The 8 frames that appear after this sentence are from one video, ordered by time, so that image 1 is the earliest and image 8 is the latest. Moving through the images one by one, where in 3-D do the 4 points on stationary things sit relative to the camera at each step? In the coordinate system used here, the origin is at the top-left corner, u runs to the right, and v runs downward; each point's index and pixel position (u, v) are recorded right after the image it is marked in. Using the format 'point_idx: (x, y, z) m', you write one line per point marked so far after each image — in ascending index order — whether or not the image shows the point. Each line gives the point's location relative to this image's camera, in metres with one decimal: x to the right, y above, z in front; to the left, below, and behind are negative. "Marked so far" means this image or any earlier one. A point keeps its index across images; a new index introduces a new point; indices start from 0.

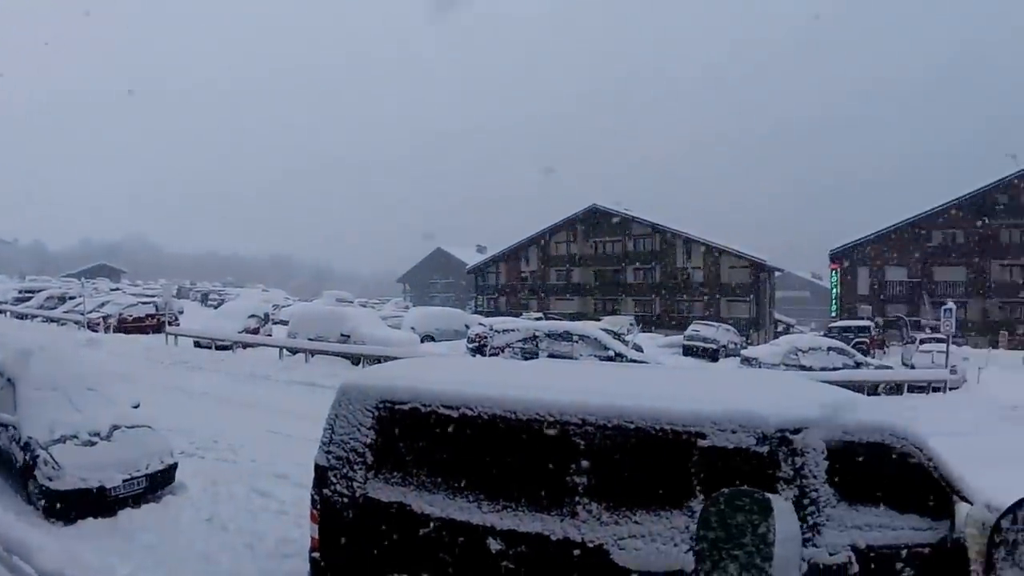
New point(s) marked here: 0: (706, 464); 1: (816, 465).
0: (+1.2, -1.0, +5.5) m
1: (+1.8, -1.0, +5.4) m
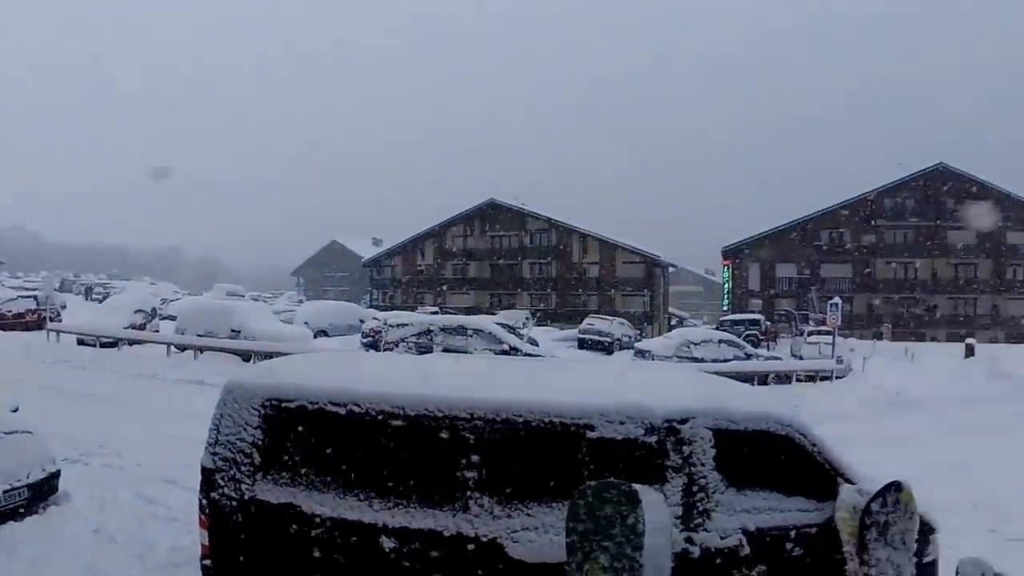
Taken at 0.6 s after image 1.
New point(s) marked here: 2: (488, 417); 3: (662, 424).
0: (+0.5, -1.0, +5.4) m
1: (+1.1, -1.0, +5.3) m
2: (-0.1, -0.8, +5.6) m
3: (+0.9, -0.8, +5.3) m
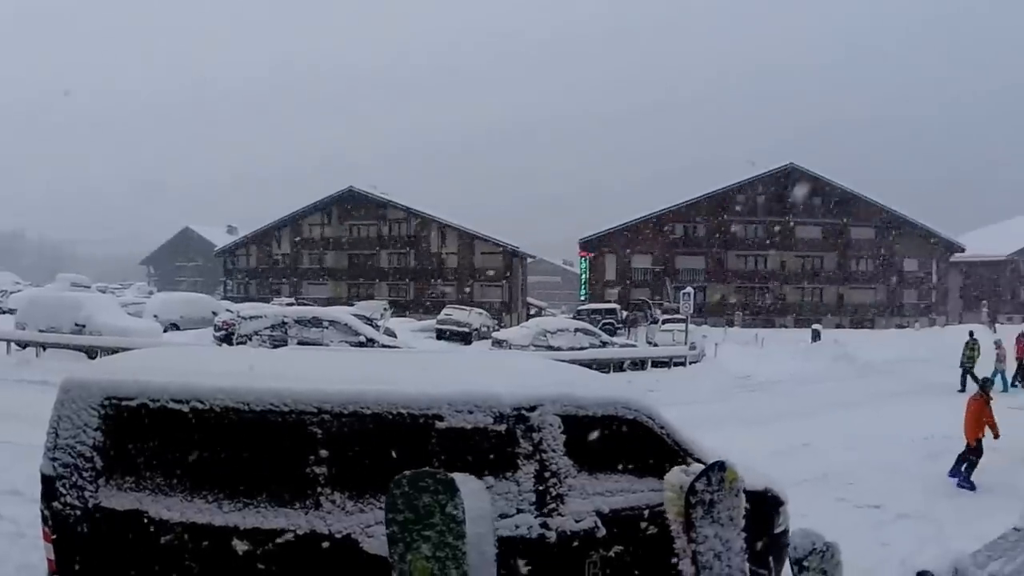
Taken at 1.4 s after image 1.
0: (-0.4, -0.9, +5.2) m
1: (+0.2, -0.9, +5.2) m
2: (-1.1, -0.7, +5.3) m
3: (0.0, -0.7, +5.2) m
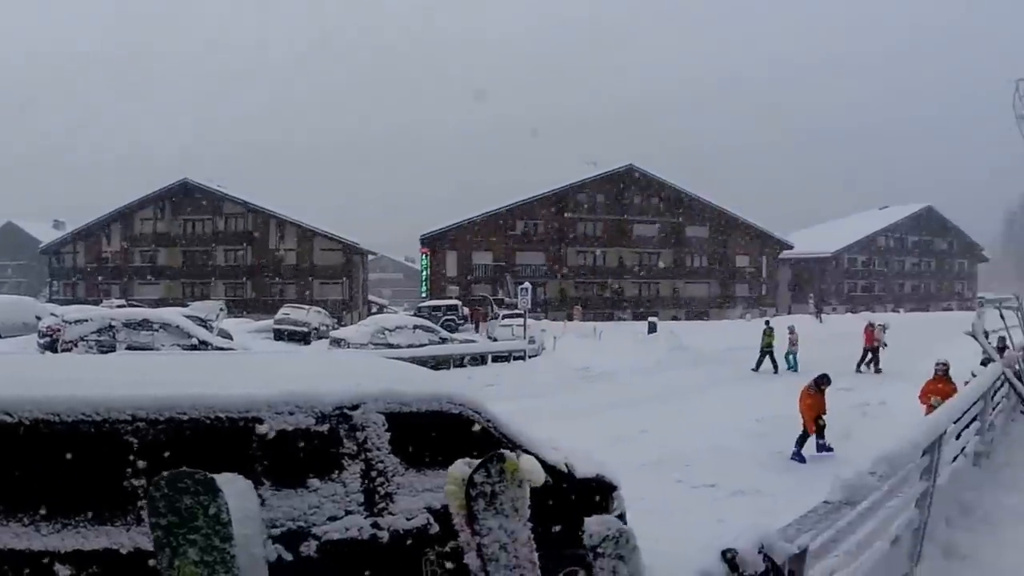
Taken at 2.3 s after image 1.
0: (-1.4, -0.9, +4.9) m
1: (-0.8, -0.9, +5.1) m
2: (-2.1, -0.7, +5.0) m
3: (-1.0, -0.7, +5.0) m
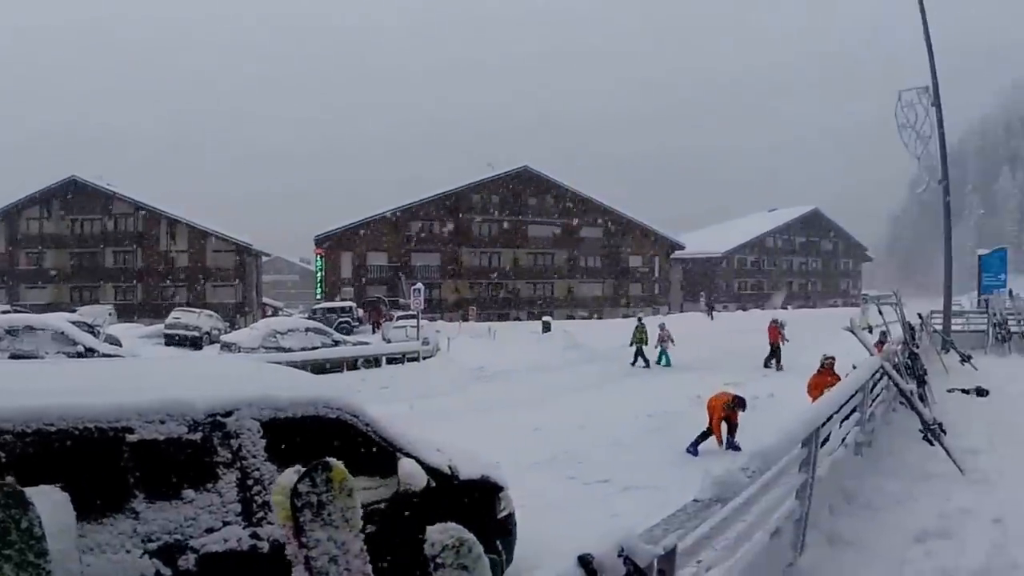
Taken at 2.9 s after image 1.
0: (-2.0, -0.9, +4.8) m
1: (-1.4, -0.9, +4.9) m
2: (-2.7, -0.7, +4.8) m
3: (-1.7, -0.7, +4.9) m
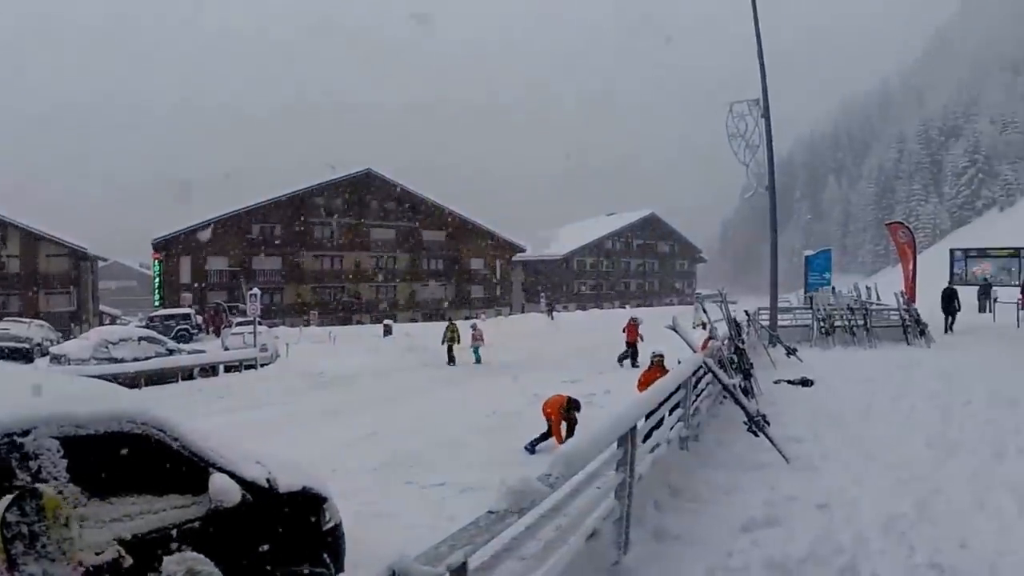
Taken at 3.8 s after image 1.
0: (-3.0, -1.0, +4.6) m
1: (-2.5, -1.0, +4.8) m
2: (-3.7, -0.9, +4.5) m
3: (-2.7, -0.8, +4.7) m
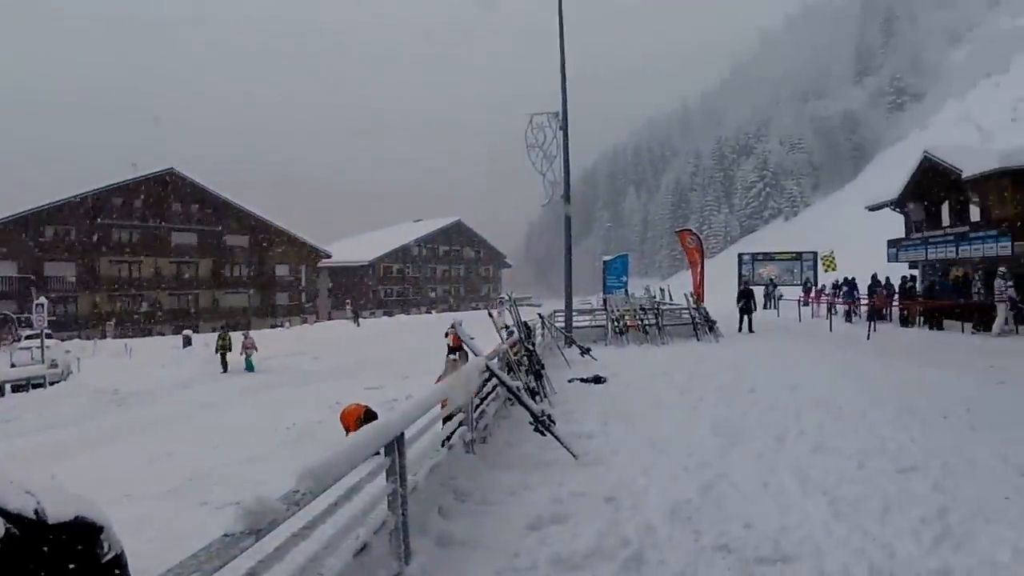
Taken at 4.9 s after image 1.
0: (-4.3, -1.3, +4.3) m
1: (-3.7, -1.2, +4.6) m
2: (-4.9, -1.1, +4.1) m
3: (-3.9, -1.1, +4.5) m
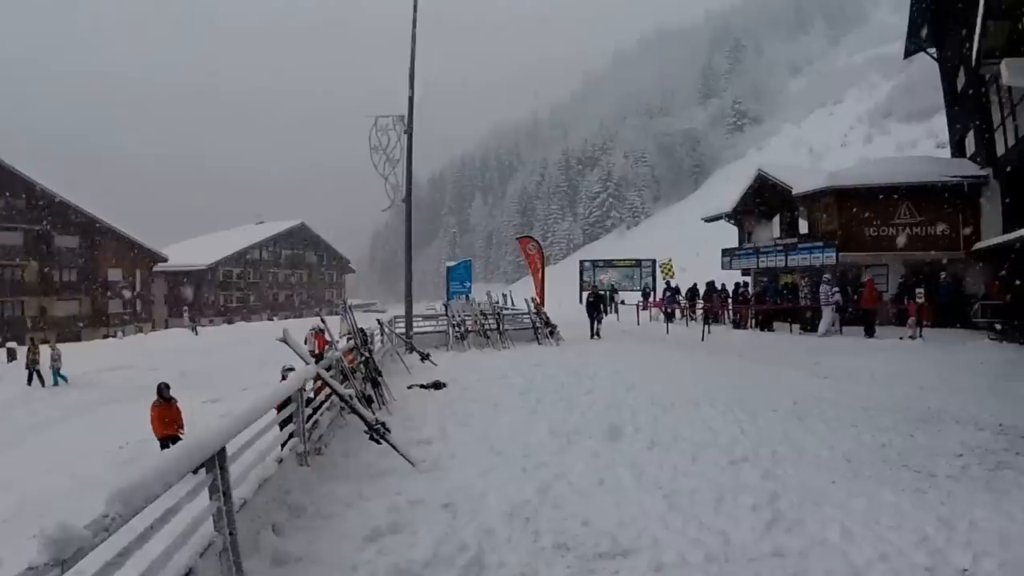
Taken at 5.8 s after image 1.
0: (-5.2, -1.5, +3.9) m
1: (-4.7, -1.4, +4.2) m
2: (-5.8, -1.3, +3.6) m
3: (-4.9, -1.3, +4.1) m
